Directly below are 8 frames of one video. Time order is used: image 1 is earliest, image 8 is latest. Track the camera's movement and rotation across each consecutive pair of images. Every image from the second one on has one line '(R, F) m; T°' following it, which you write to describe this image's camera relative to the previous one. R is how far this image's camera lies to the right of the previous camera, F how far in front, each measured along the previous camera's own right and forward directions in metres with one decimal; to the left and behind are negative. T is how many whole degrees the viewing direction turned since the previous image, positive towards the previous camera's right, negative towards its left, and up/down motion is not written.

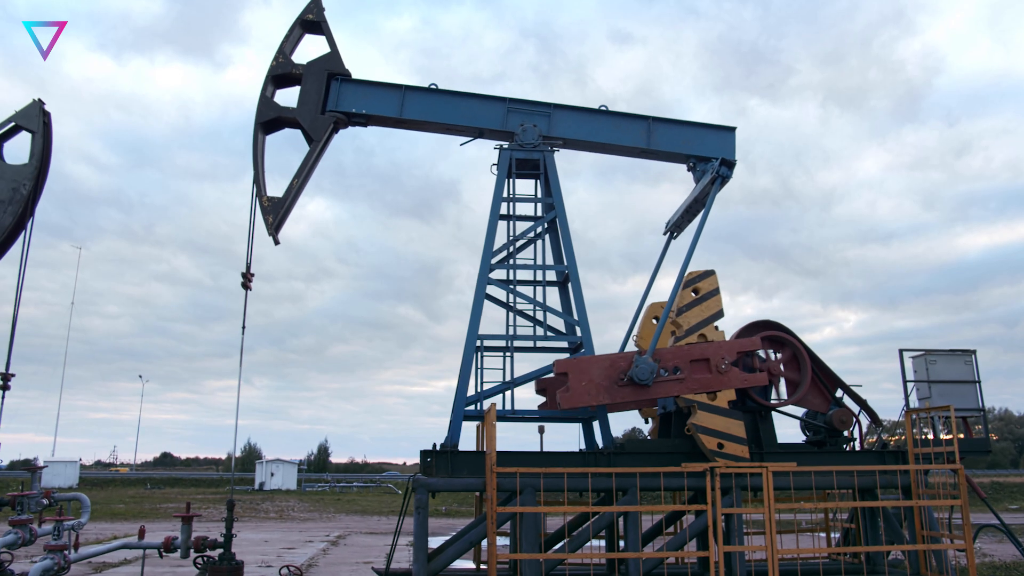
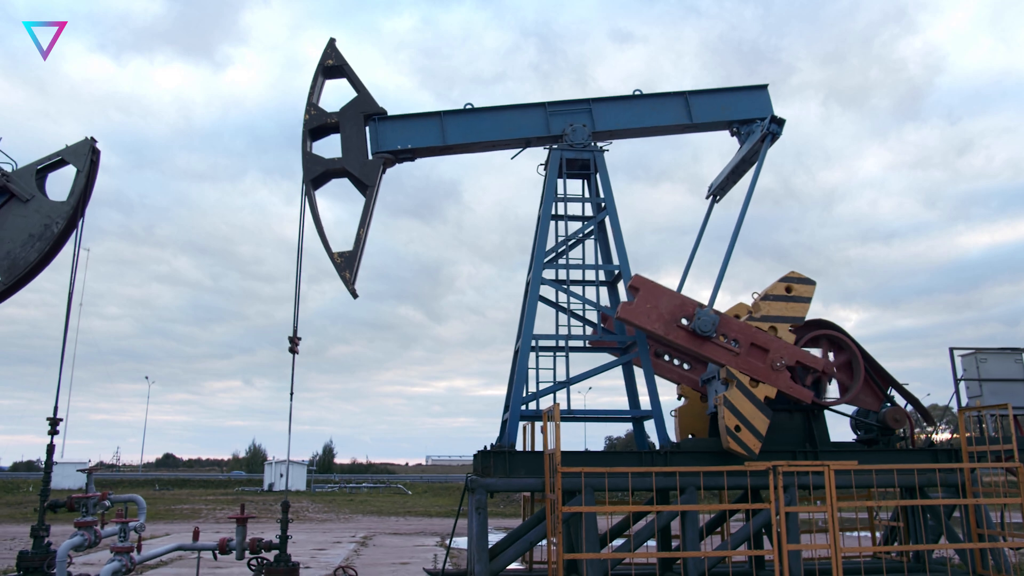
(-0.7, 0.0) m; 0°
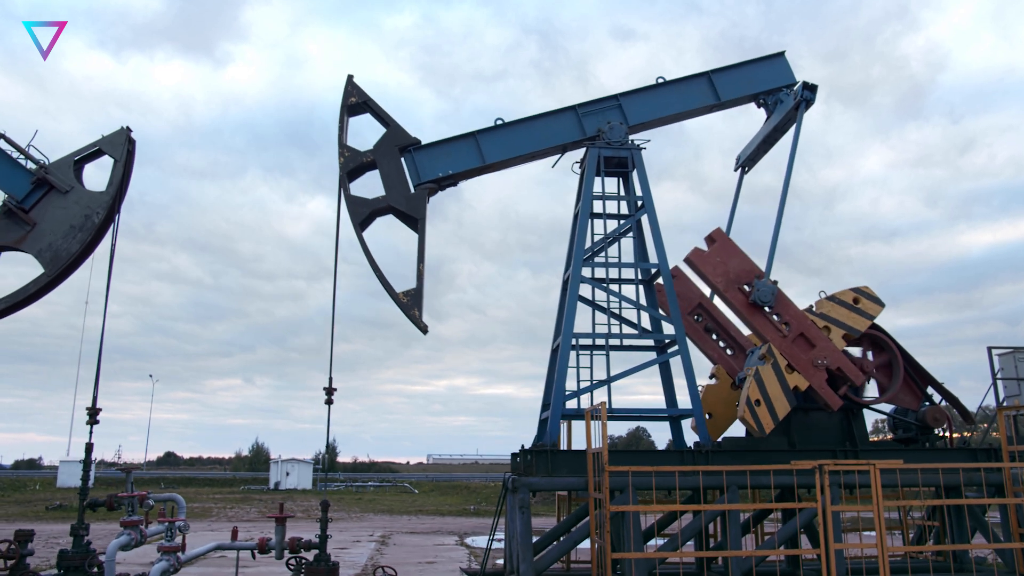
(-0.5, 0.0) m; 0°
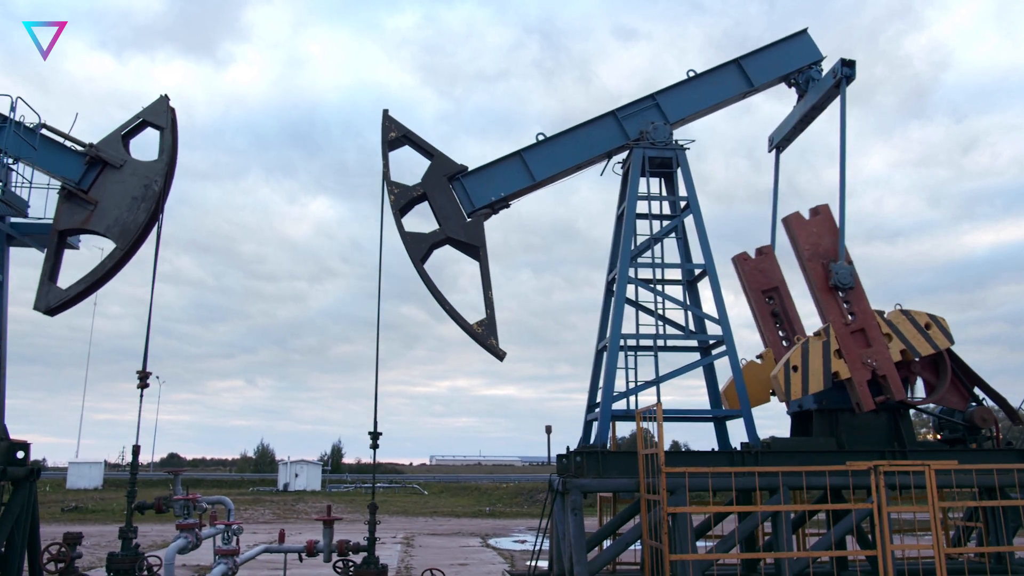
(-0.6, 0.0) m; 0°
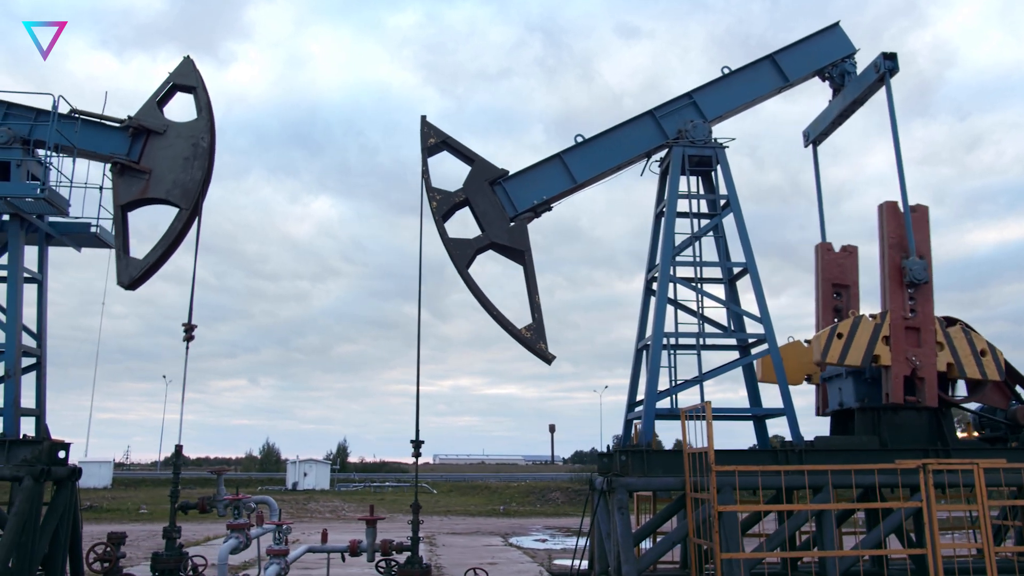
(-0.5, 0.0) m; 0°
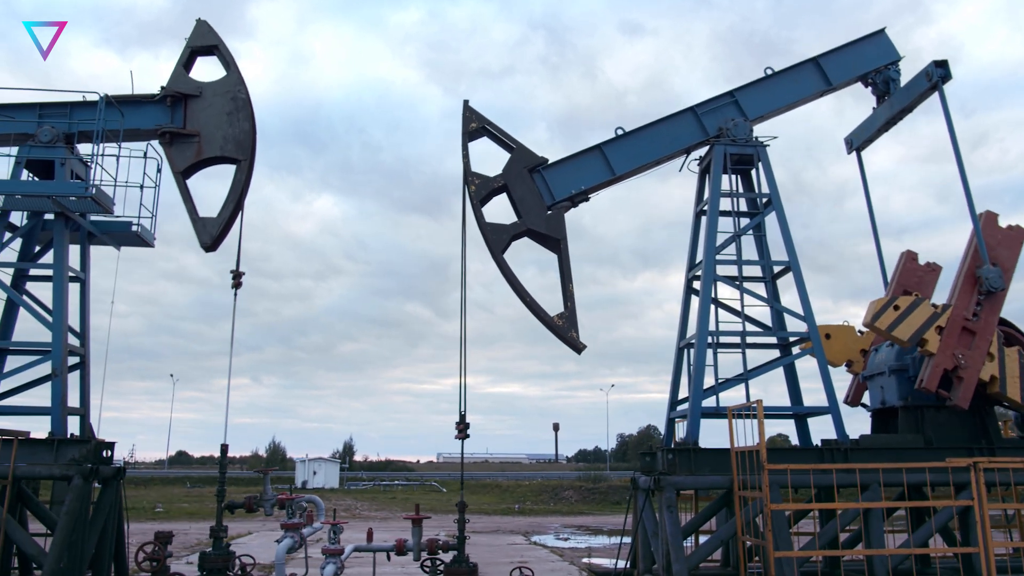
(-0.5, 0.0) m; 0°
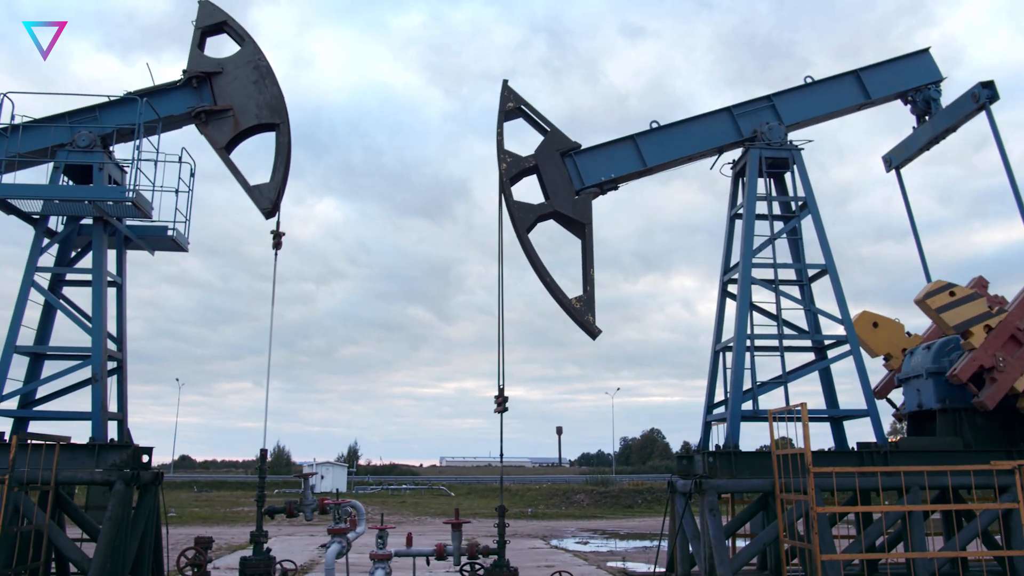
(-0.5, 0.0) m; 0°
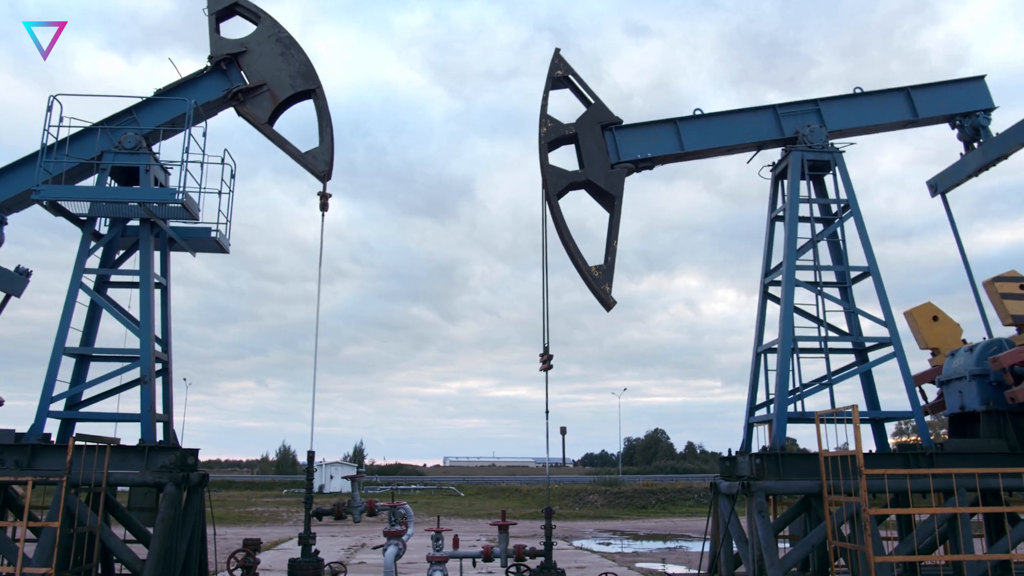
(-0.5, 0.0) m; 0°
